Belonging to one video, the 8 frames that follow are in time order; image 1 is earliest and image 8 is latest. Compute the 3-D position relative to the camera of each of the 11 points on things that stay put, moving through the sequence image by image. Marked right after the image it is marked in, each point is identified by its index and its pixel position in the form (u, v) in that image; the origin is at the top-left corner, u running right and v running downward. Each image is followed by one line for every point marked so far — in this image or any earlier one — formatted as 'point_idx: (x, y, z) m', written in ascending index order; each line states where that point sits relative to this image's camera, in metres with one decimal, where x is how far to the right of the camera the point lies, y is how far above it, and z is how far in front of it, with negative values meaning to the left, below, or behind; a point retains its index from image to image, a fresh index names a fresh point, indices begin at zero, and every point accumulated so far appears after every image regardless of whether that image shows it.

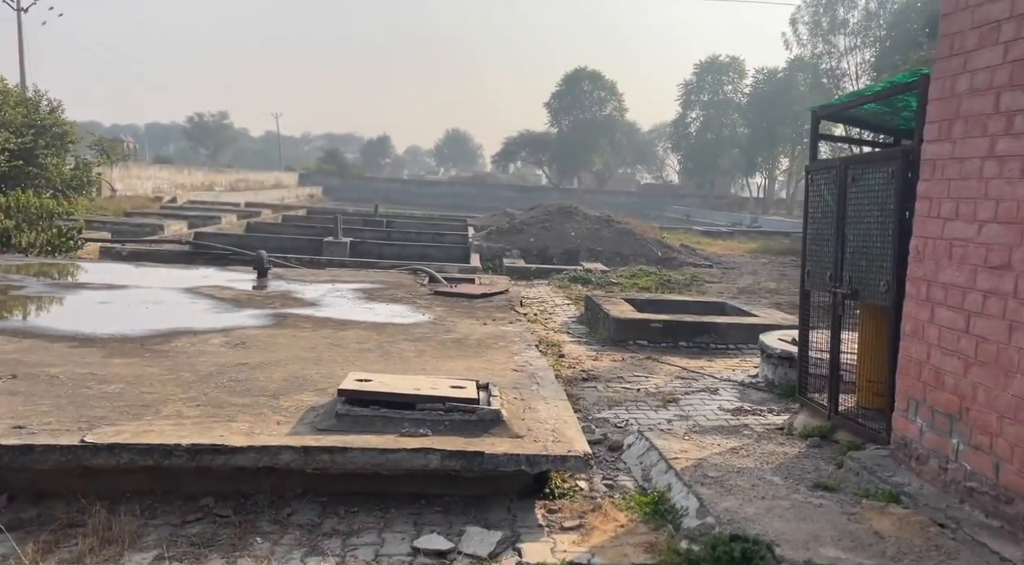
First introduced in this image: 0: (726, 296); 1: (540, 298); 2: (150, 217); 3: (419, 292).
0: (+2.7, -0.2, +10.4) m
1: (+0.3, -0.2, +9.7) m
2: (-8.1, +1.5, +18.1) m
3: (-0.9, -0.1, +7.8) m
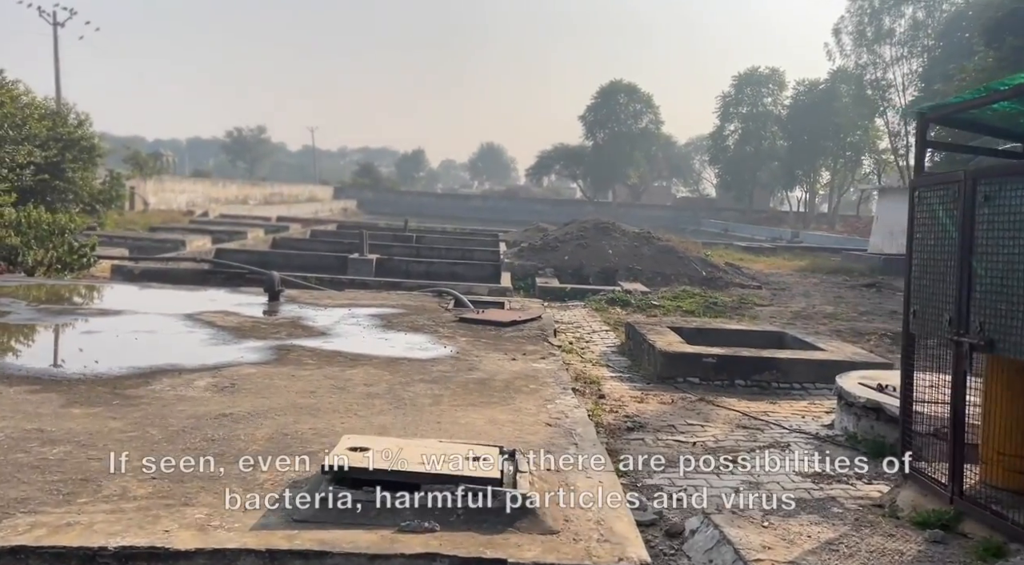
0: (+3.1, -0.5, +9.5) m
1: (+0.7, -0.4, +8.9) m
2: (-7.4, +1.1, +17.7) m
3: (-0.6, -0.3, +7.0) m
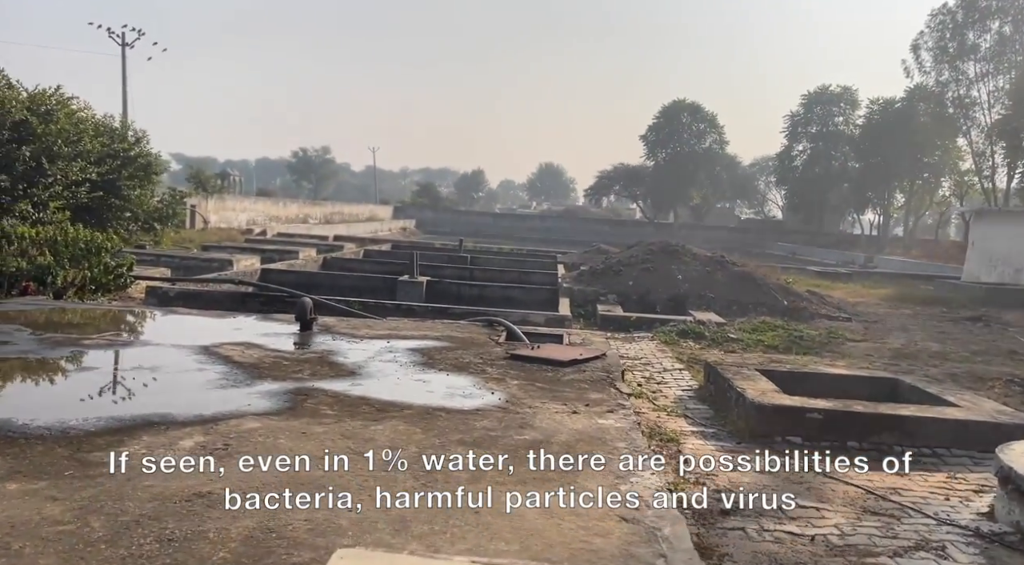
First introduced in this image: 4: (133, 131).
0: (+3.8, -0.9, +8.3) m
1: (+1.3, -0.8, +7.9) m
2: (-6.1, +0.7, +17.2) m
3: (-0.2, -0.5, +6.1) m
4: (-8.1, +3.2, +17.1) m
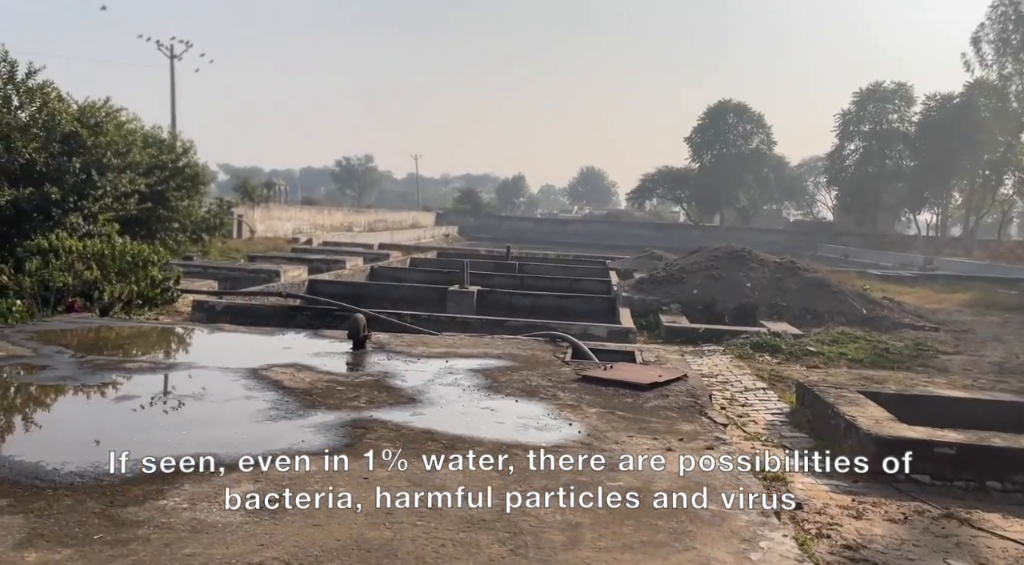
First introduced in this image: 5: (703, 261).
0: (+4.4, -1.0, +7.5) m
1: (+1.9, -0.8, +7.3) m
2: (-5.0, +0.5, +17.0) m
3: (+0.3, -0.6, +5.5) m
4: (-7.0, +3.0, +16.9) m
5: (+2.9, +0.3, +12.1) m
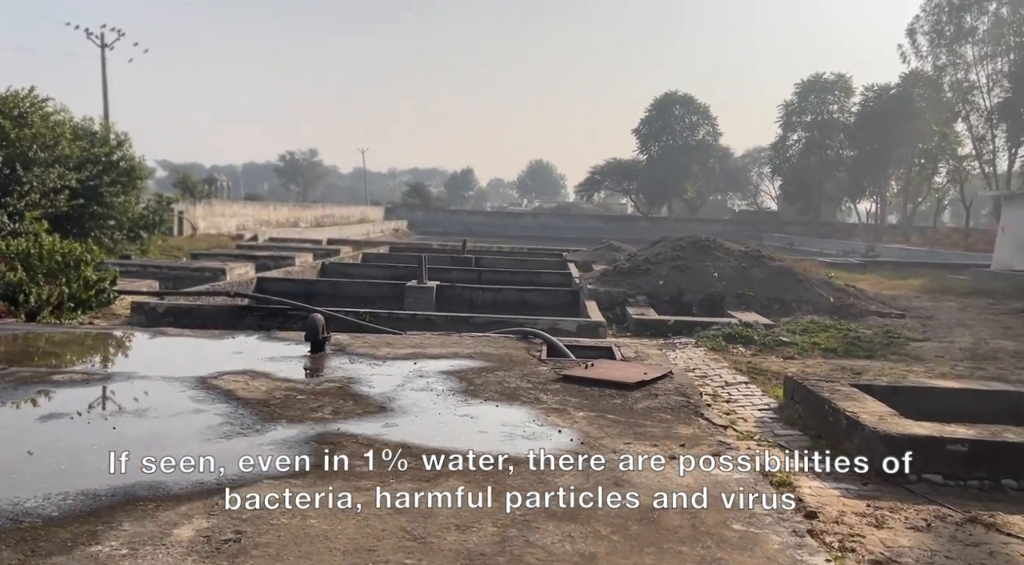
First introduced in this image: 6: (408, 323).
0: (+4.1, -0.8, +7.4) m
1: (+1.6, -0.8, +6.9) m
2: (-5.9, +0.5, +16.2) m
3: (+0.2, -0.6, +5.1) m
4: (-7.9, +3.0, +16.0) m
5: (+2.3, +0.5, +11.8) m
6: (-1.0, -0.4, +8.0) m
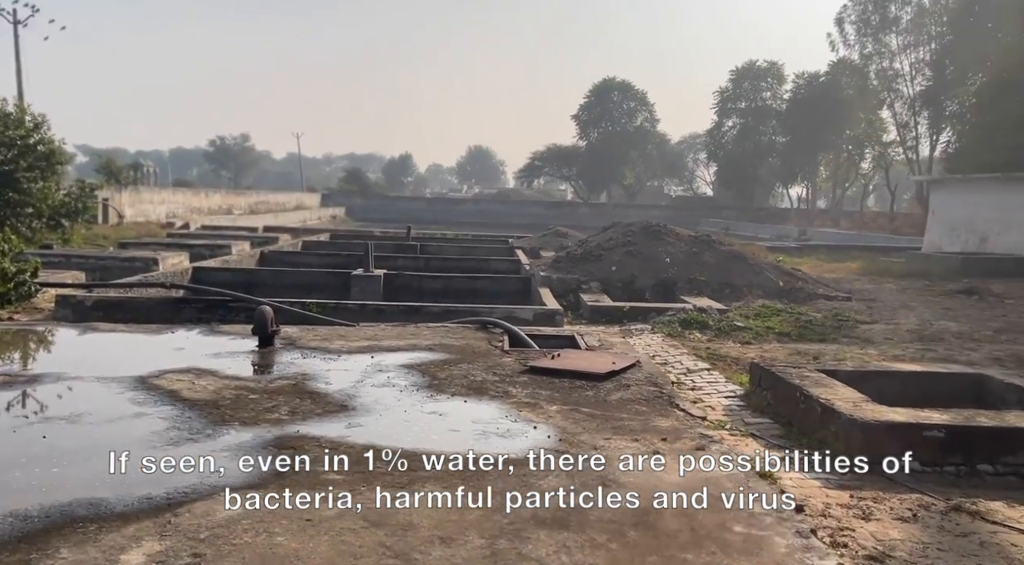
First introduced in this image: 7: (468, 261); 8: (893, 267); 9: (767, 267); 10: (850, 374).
0: (+3.7, -0.7, +7.4) m
1: (+1.3, -0.6, +6.8) m
2: (-7.0, +0.7, +15.5) m
3: (0.0, -0.5, +4.9) m
4: (-9.0, +3.1, +15.1) m
5: (+1.5, +0.7, +11.7) m
6: (-1.5, -0.3, +7.7) m
7: (-0.7, +0.3, +12.7) m
8: (+7.6, +0.3, +15.9) m
9: (+3.5, +0.2, +10.8) m
10: (+2.2, -0.6, +5.3) m
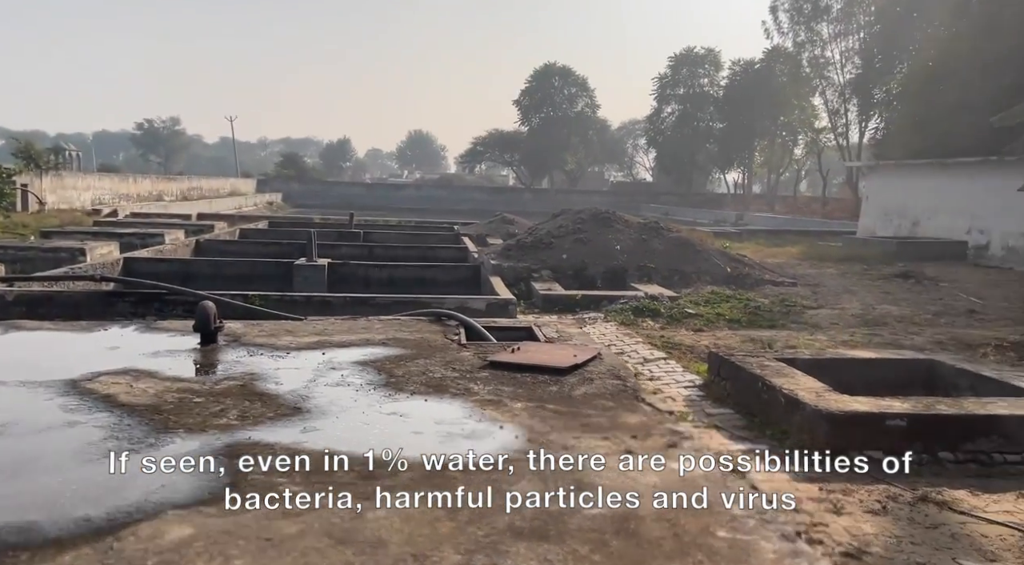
0: (+3.3, -0.5, +7.5) m
1: (+0.9, -0.6, +6.8) m
2: (-8.0, +0.8, +14.8) m
3: (-0.3, -0.5, +4.8) m
4: (-10.0, +3.3, +14.2) m
5: (+0.8, +0.8, +11.6) m
6: (-1.9, -0.2, +7.4) m
7: (-1.5, +0.5, +12.5) m
8: (+6.5, +0.6, +16.3) m
9: (+2.8, +0.4, +10.9) m
10: (+2.0, -0.5, +5.3) m
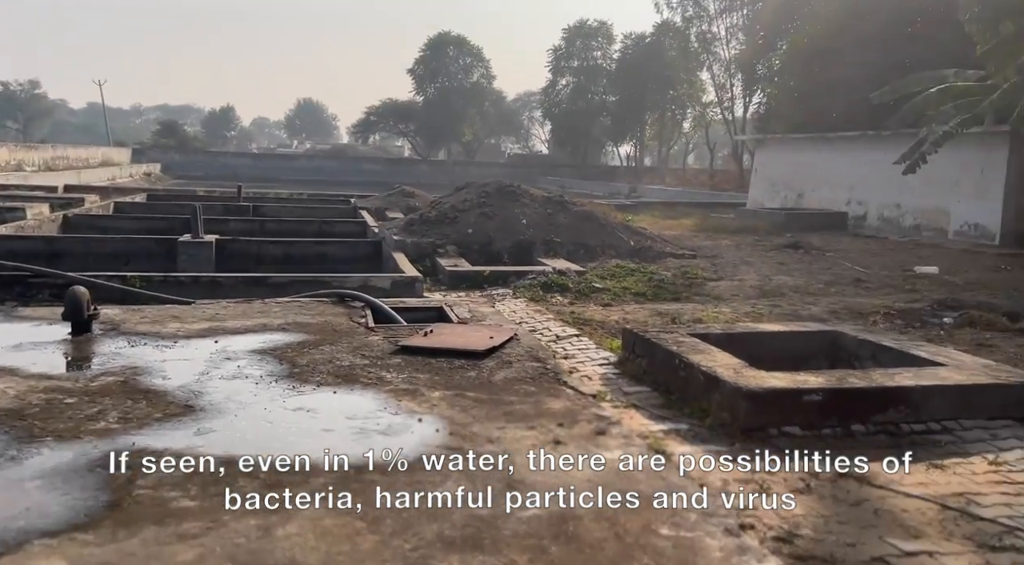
0: (+2.4, -0.3, +7.7) m
1: (+0.1, -0.4, +6.6) m
2: (-9.7, +1.2, +13.3) m
3: (-0.8, -0.4, +4.5) m
4: (-11.6, +3.5, +12.4) m
5: (-0.6, +1.2, +11.4) m
6: (-2.7, 0.0, +6.9) m
7: (-3.0, +0.9, +11.9) m
8: (+4.5, +1.2, +16.7) m
9: (+1.4, +0.8, +10.9) m
10: (+1.4, -0.4, +5.3) m
